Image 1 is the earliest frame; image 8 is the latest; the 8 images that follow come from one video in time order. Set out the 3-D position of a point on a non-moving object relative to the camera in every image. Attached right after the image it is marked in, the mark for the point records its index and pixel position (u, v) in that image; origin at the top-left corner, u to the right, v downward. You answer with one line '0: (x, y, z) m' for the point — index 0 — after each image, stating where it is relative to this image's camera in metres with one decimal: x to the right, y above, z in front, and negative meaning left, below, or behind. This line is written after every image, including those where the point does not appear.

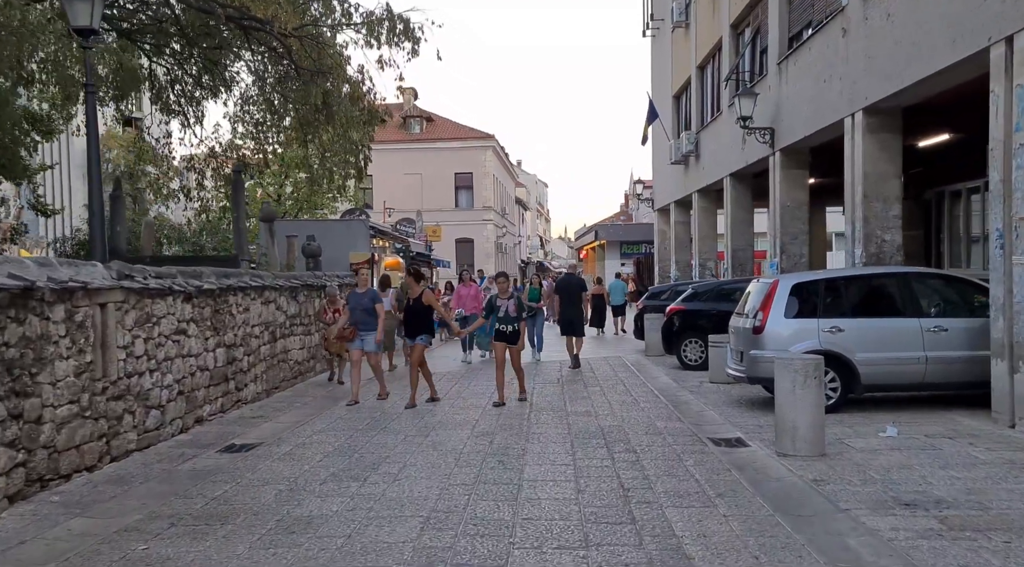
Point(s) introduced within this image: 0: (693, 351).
0: (+3.3, -1.2, +14.6) m
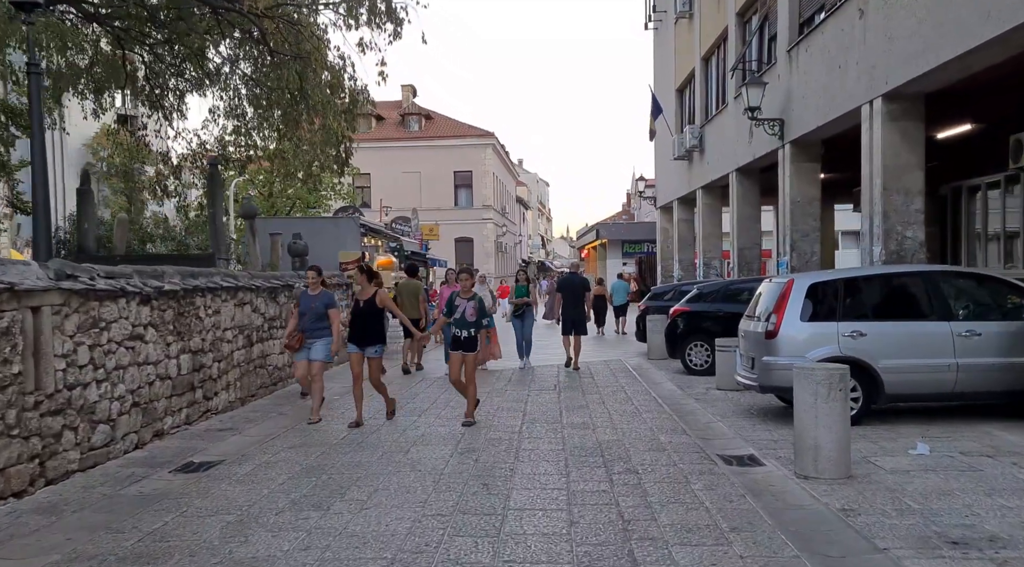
0: (+3.2, -1.2, +13.8) m
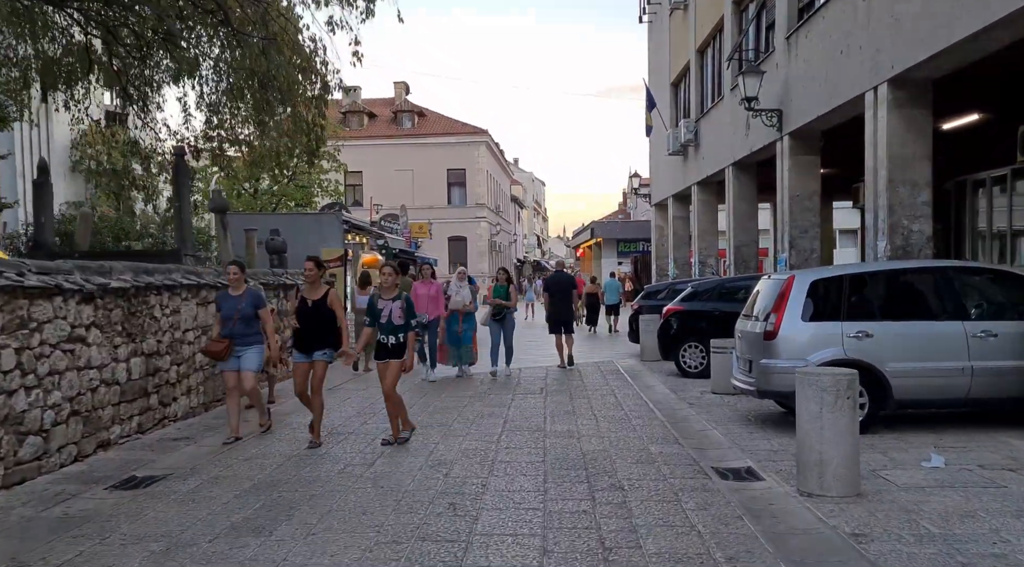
0: (+2.9, -1.2, +13.1) m
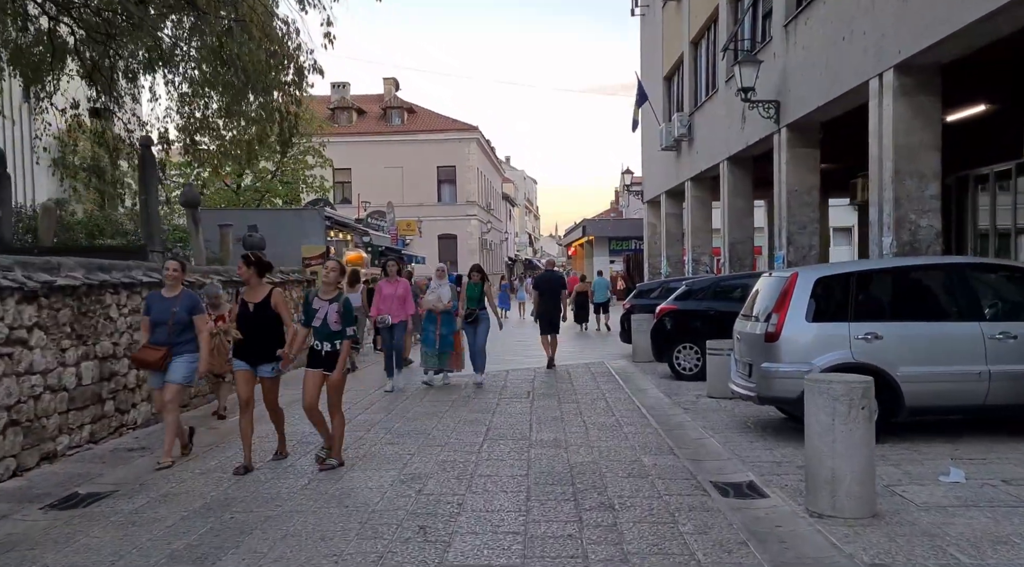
0: (+2.7, -1.2, +12.5) m
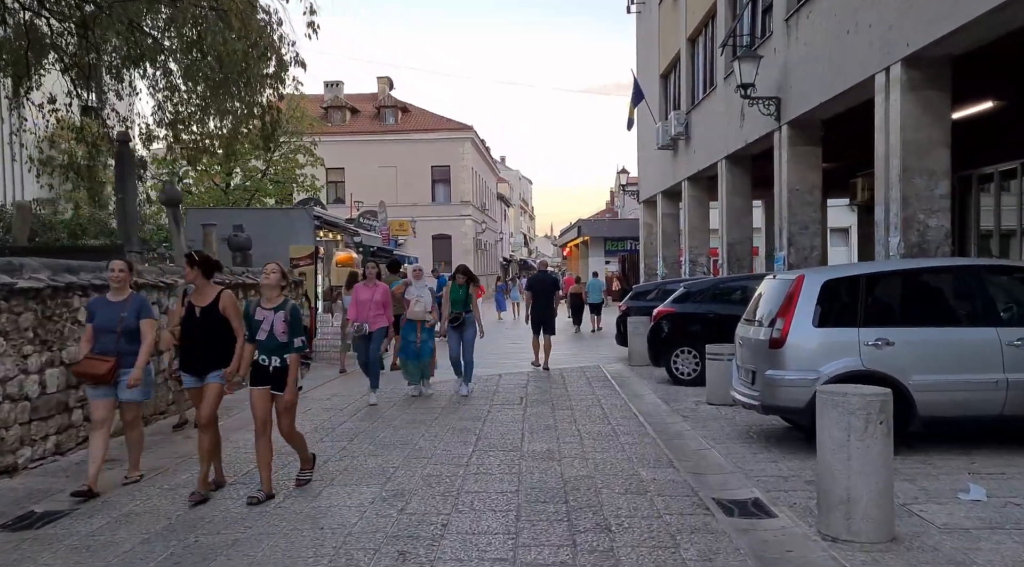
0: (+2.6, -1.2, +12.1) m
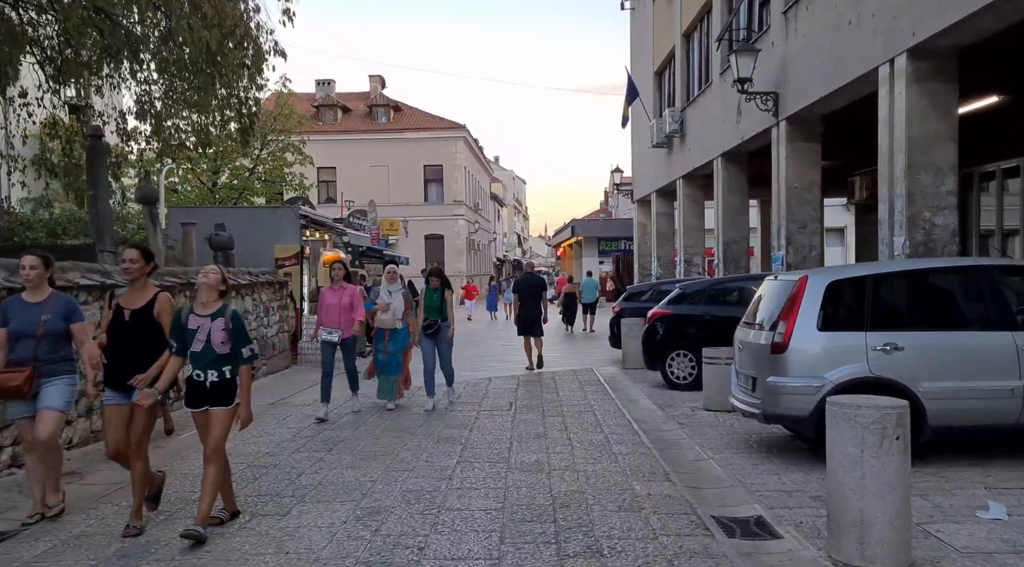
0: (+2.5, -1.2, +11.7) m
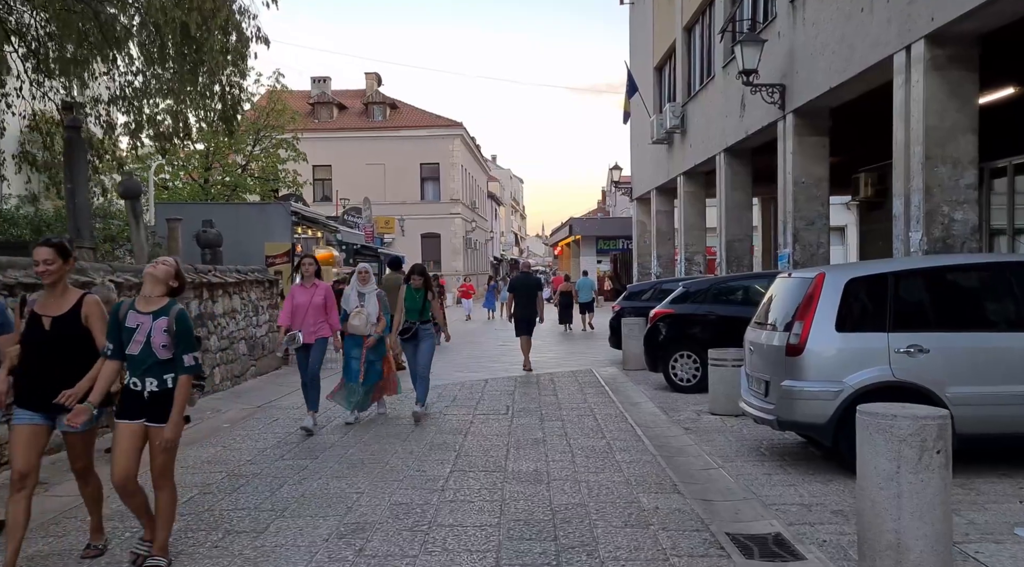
0: (+2.4, -1.2, +11.3) m
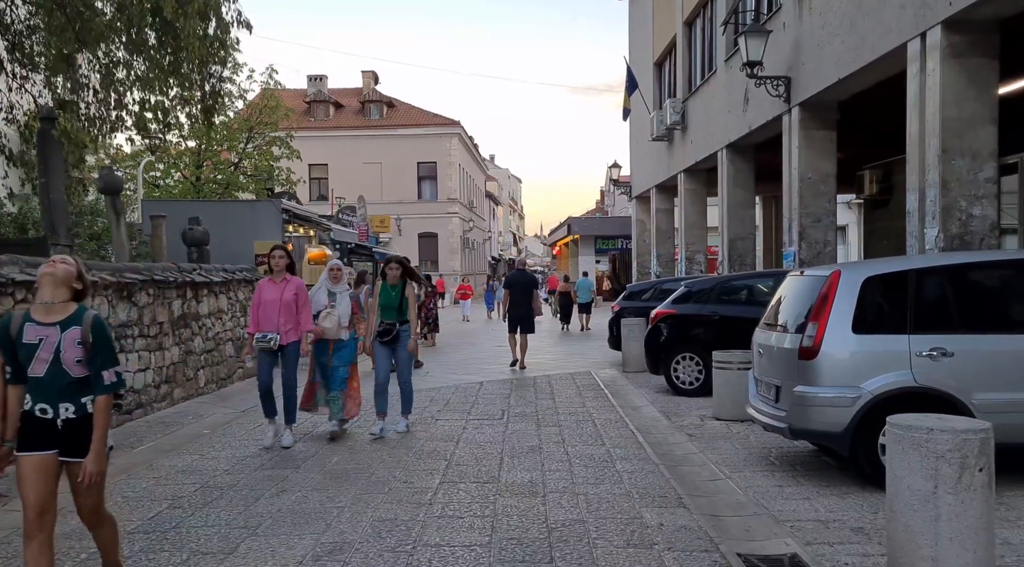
0: (+2.4, -1.2, +10.9) m
